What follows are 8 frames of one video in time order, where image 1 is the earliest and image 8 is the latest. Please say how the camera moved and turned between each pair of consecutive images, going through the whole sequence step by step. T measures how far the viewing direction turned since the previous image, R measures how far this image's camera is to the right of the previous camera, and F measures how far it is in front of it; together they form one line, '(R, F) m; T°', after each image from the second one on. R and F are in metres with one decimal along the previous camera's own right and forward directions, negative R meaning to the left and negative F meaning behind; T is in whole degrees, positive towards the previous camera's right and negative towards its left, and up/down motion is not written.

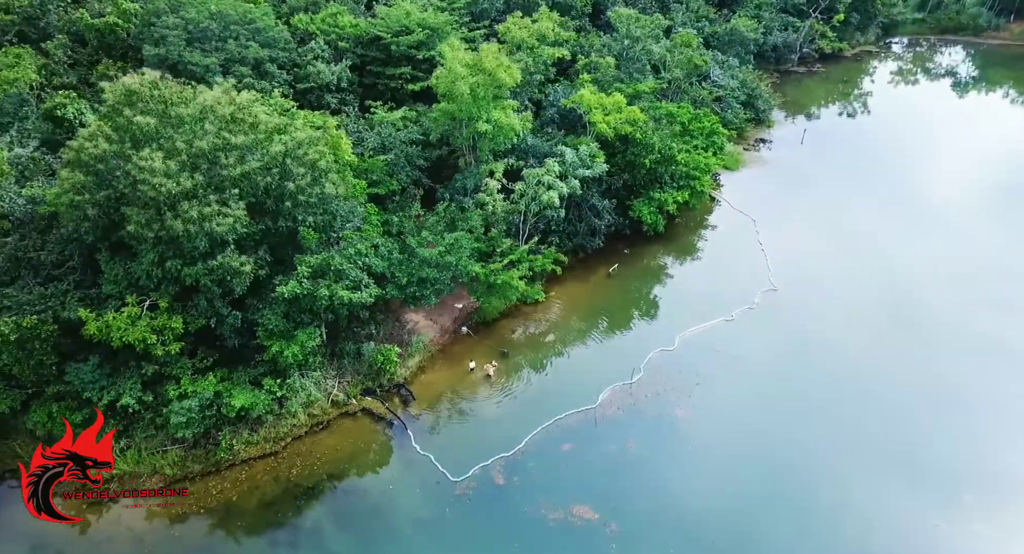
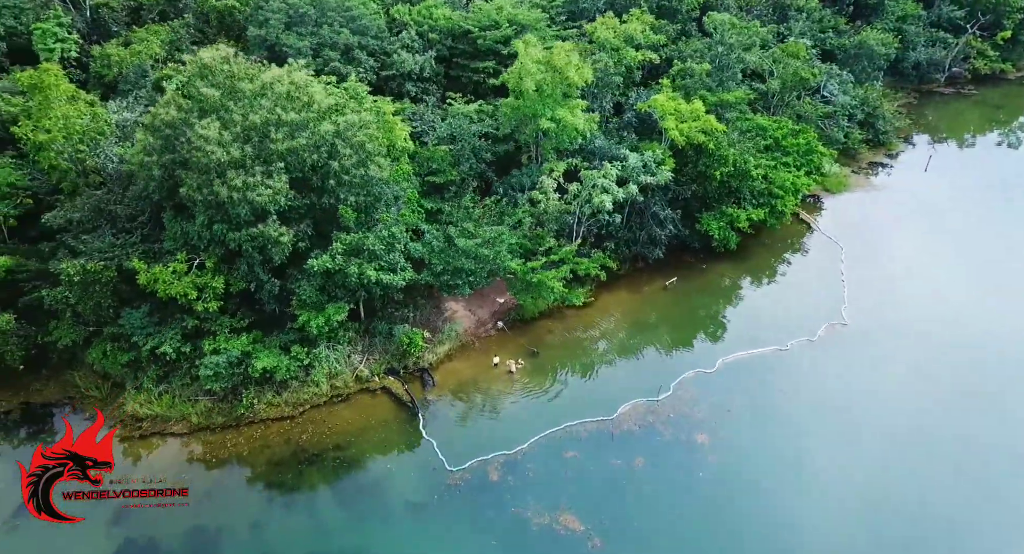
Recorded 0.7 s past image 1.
(+2.0, +0.4) m; -9°
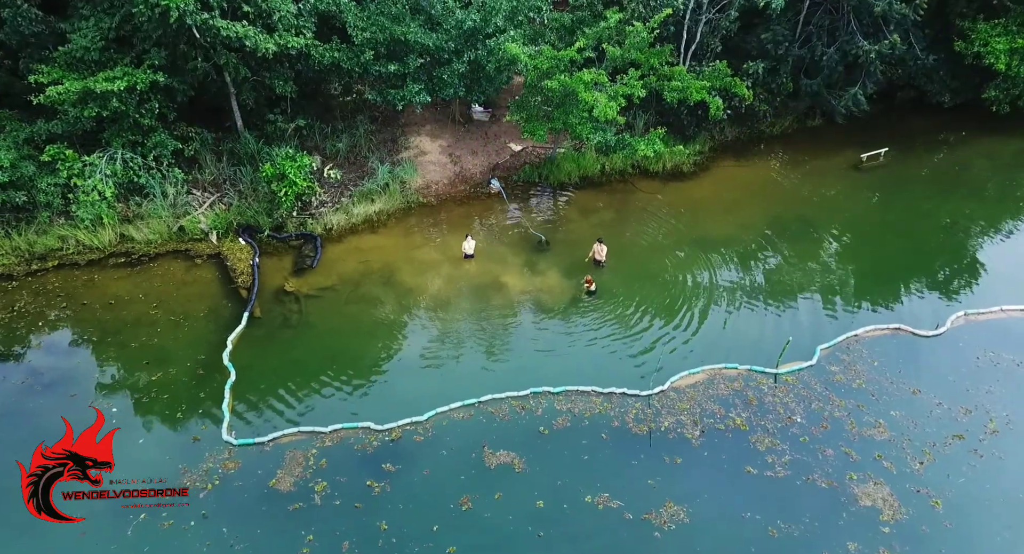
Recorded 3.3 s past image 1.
(+2.5, +0.3) m; -11°
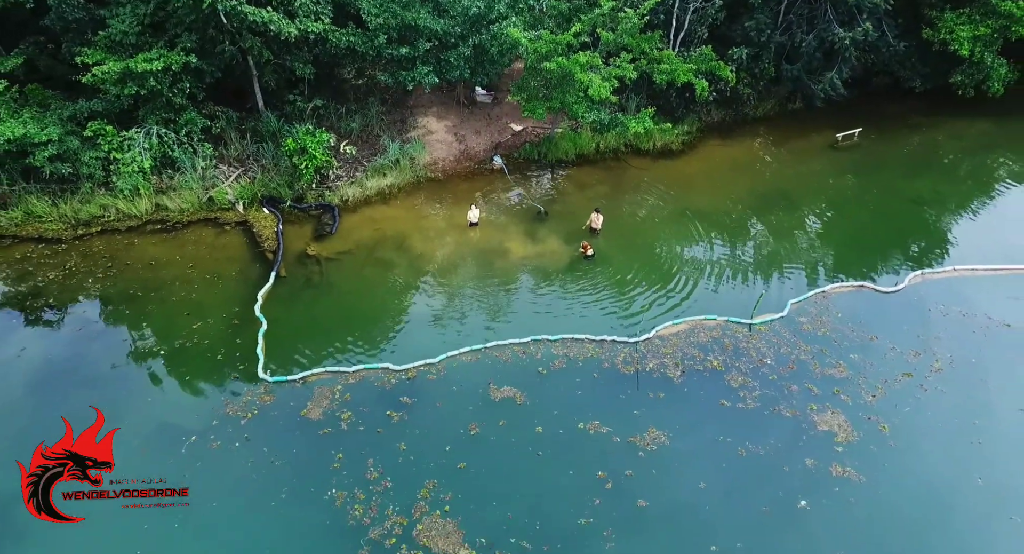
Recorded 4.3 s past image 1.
(-0.1, -1.5) m; 0°
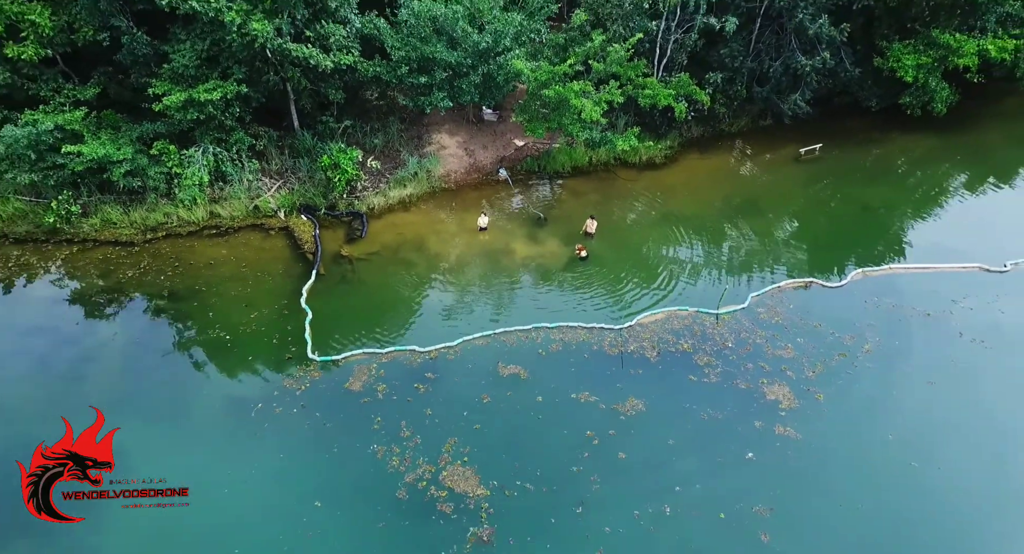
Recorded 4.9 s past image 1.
(-0.1, -2.9) m; 0°
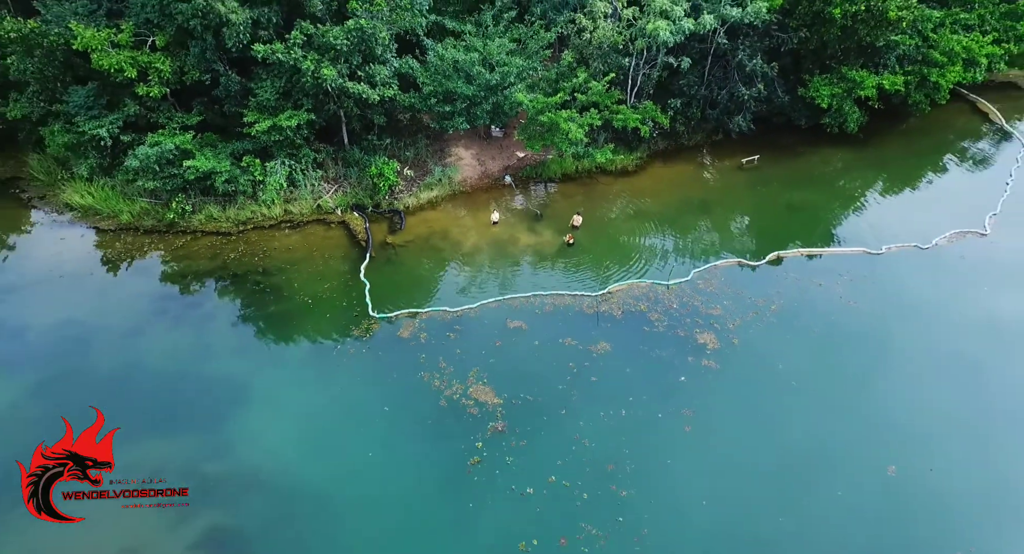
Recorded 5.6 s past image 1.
(-0.2, -6.2) m; 0°
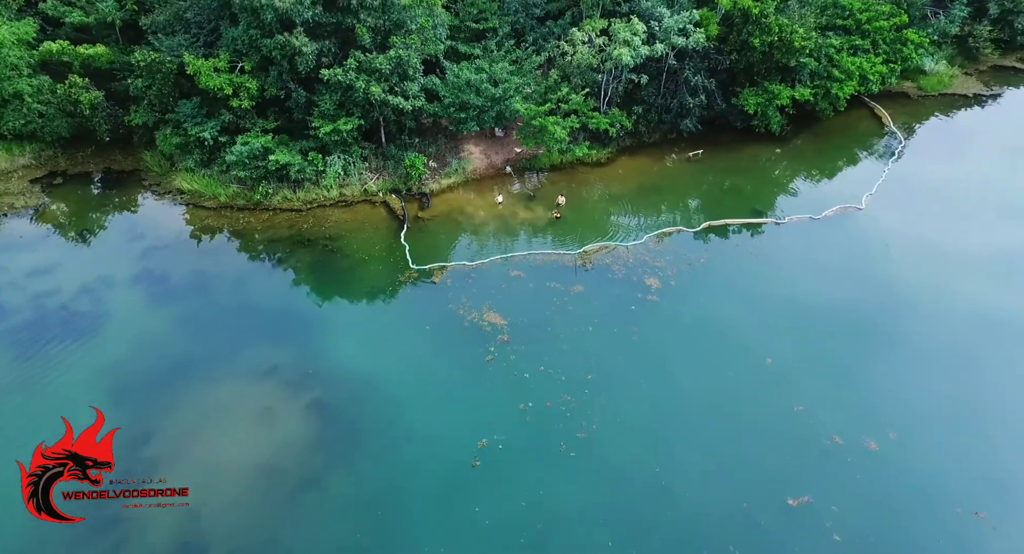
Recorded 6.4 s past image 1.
(-0.1, -8.4) m; 0°
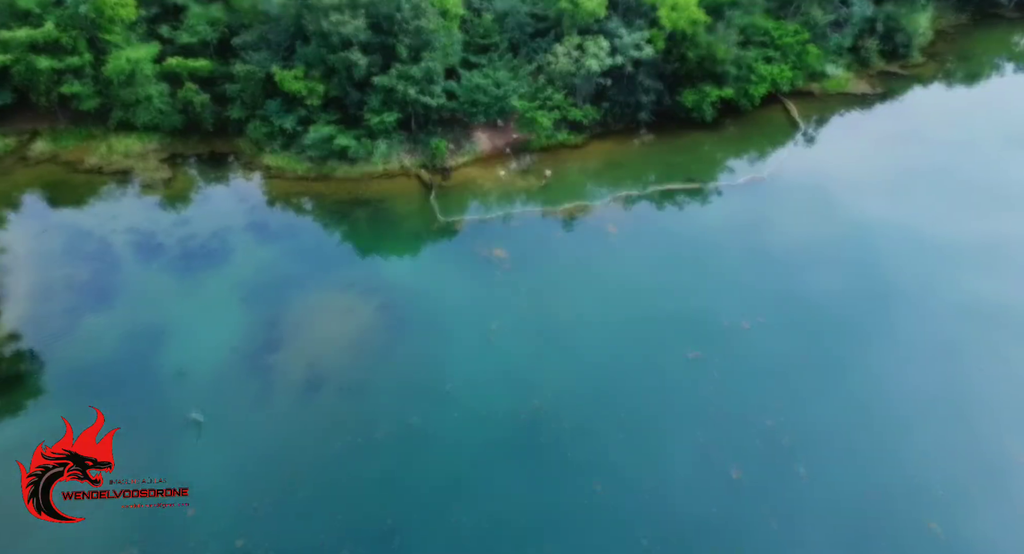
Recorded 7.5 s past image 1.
(-0.1, -12.1) m; 0°
